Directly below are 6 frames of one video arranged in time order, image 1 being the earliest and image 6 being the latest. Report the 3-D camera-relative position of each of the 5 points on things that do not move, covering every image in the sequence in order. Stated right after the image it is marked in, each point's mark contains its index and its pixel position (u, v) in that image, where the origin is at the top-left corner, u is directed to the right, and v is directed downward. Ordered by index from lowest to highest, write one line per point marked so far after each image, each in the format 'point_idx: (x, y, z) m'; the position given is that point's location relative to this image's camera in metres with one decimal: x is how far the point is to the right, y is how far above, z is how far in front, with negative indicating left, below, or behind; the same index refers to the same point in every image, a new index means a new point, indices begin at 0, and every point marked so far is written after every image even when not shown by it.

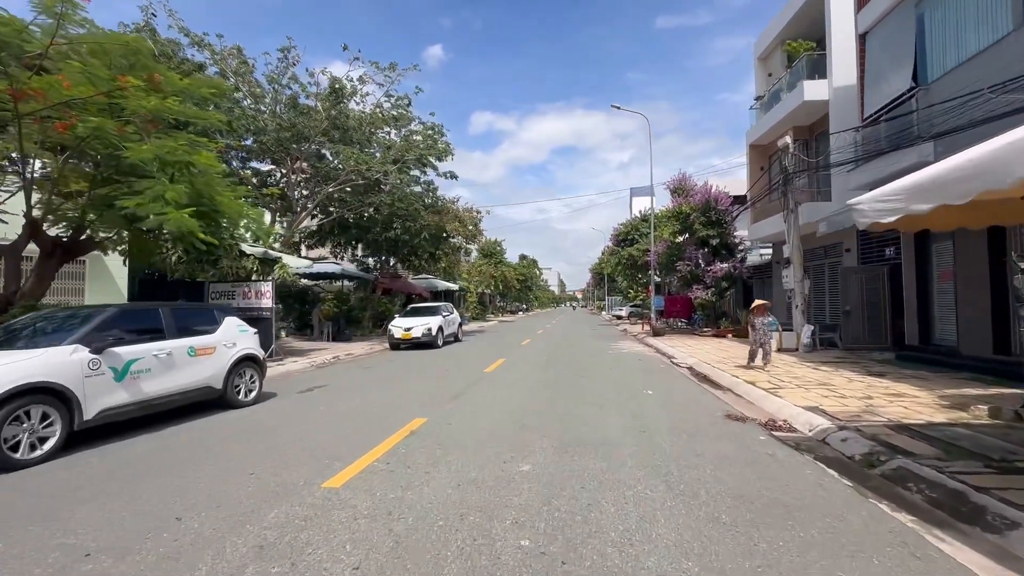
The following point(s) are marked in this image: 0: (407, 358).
0: (-4.0, -2.7, +17.9) m
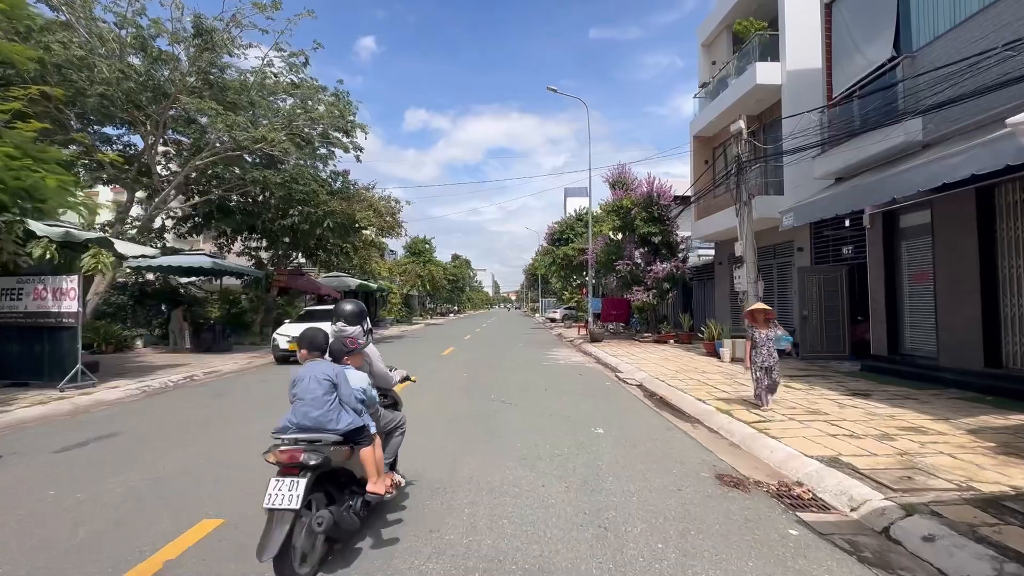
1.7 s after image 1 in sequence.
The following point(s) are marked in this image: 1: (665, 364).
0: (-6.6, -2.7, +13.9) m
1: (+5.0, -2.5, +15.3) m
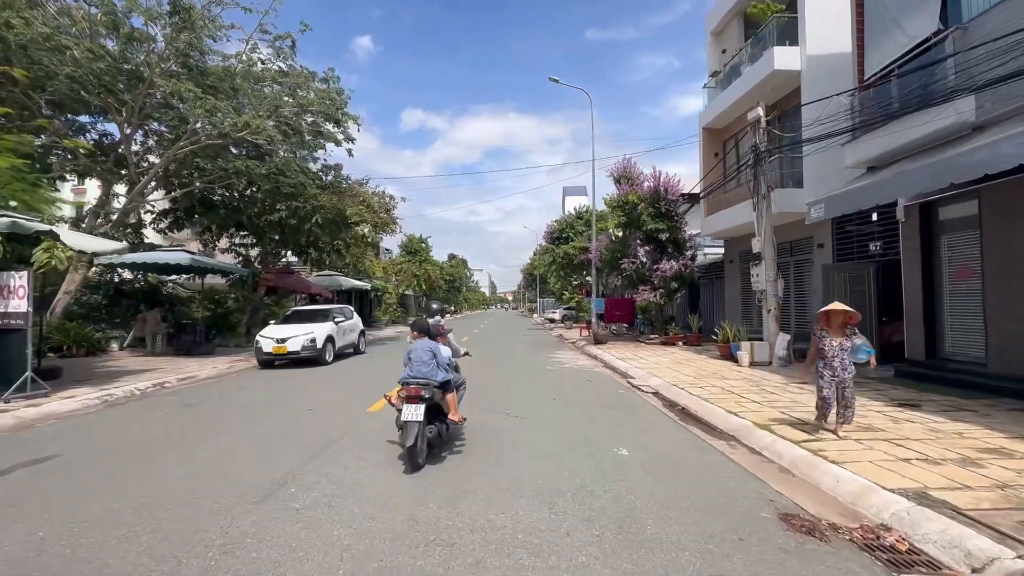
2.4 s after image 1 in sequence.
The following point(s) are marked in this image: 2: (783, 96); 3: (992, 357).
0: (-6.6, -2.6, +12.7) m
1: (+5.0, -2.4, +14.2) m
2: (+10.1, +7.1, +17.5) m
3: (+10.4, -1.5, +10.2) m
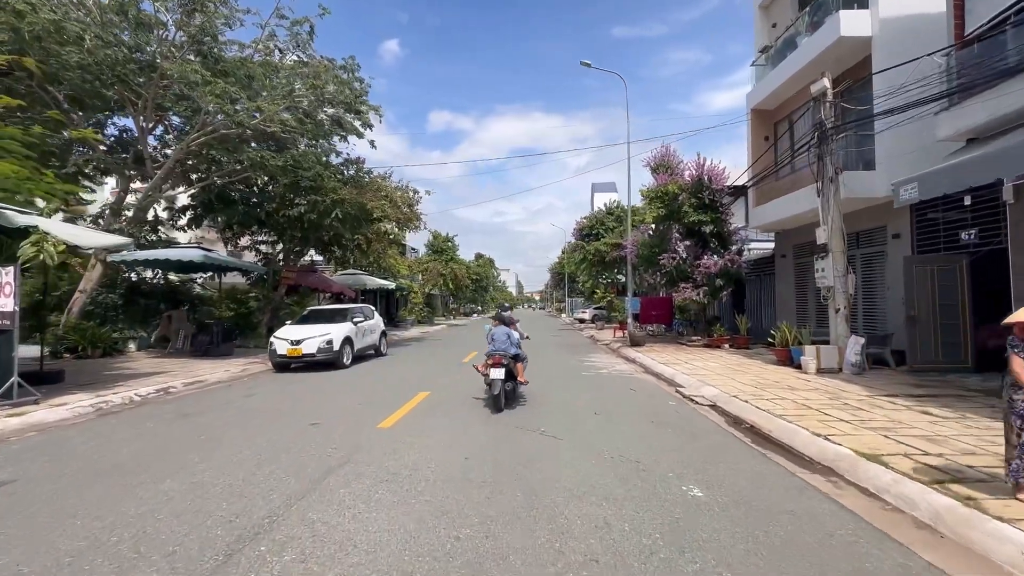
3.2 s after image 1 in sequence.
0: (-5.8, -2.6, +11.7) m
1: (+5.9, -2.3, +12.5) m
2: (+11.1, +7.2, +15.5) m
3: (+11.0, -1.4, +8.2) m
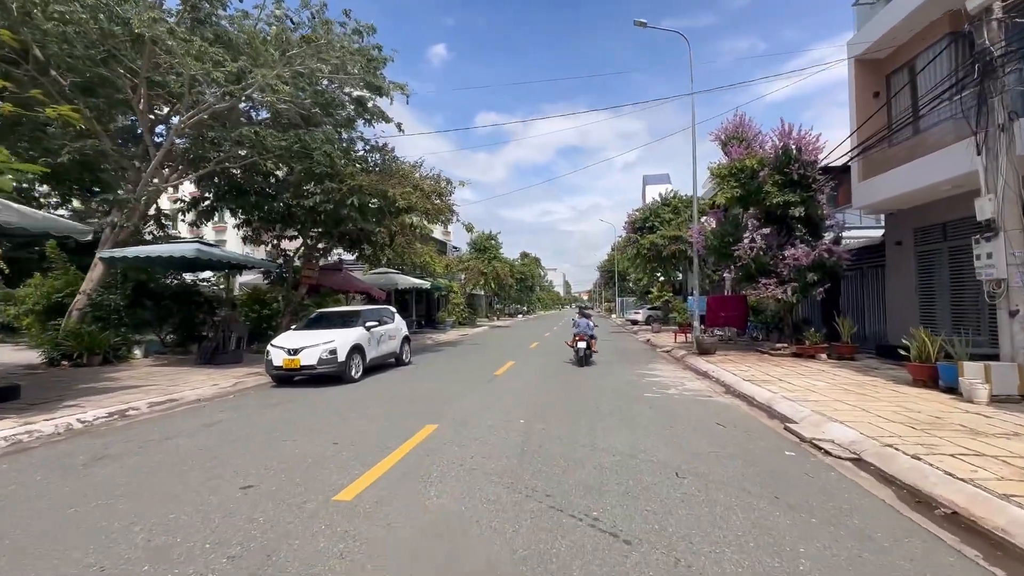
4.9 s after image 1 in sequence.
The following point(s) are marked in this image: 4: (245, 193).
0: (-5.0, -2.5, +9.3) m
1: (+6.7, -2.2, +8.9) m
2: (+12.0, +7.4, +11.4) m
3: (+11.3, -1.2, +4.2) m
4: (-10.1, +3.6, +17.9) m
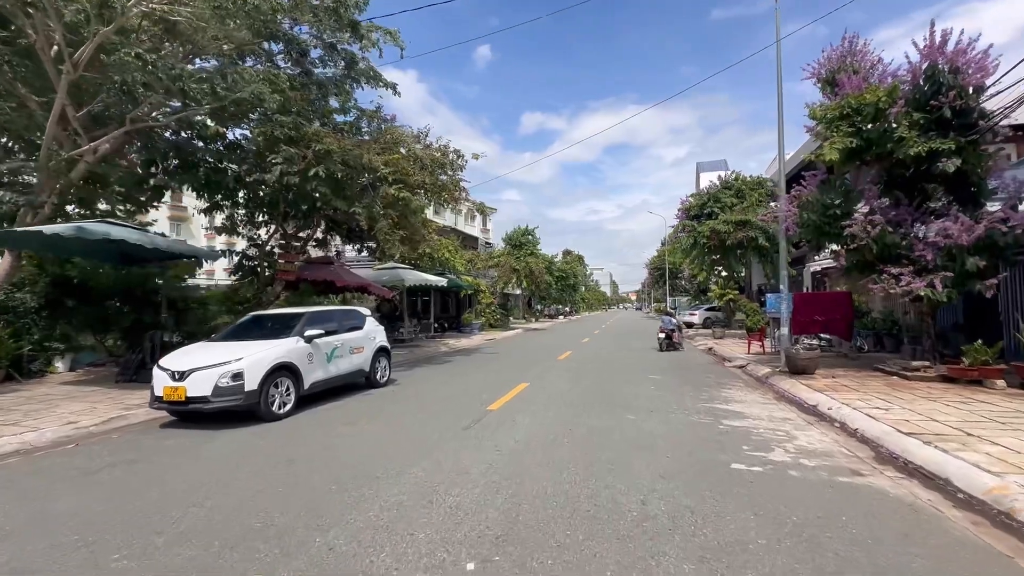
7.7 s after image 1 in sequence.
0: (-5.3, -2.4, +5.4) m
1: (+6.2, -2.0, +3.8) m
2: (+11.8, +7.6, +5.8) m
3: (+10.4, -1.0, -1.4) m
4: (-9.6, +3.7, +14.4) m
